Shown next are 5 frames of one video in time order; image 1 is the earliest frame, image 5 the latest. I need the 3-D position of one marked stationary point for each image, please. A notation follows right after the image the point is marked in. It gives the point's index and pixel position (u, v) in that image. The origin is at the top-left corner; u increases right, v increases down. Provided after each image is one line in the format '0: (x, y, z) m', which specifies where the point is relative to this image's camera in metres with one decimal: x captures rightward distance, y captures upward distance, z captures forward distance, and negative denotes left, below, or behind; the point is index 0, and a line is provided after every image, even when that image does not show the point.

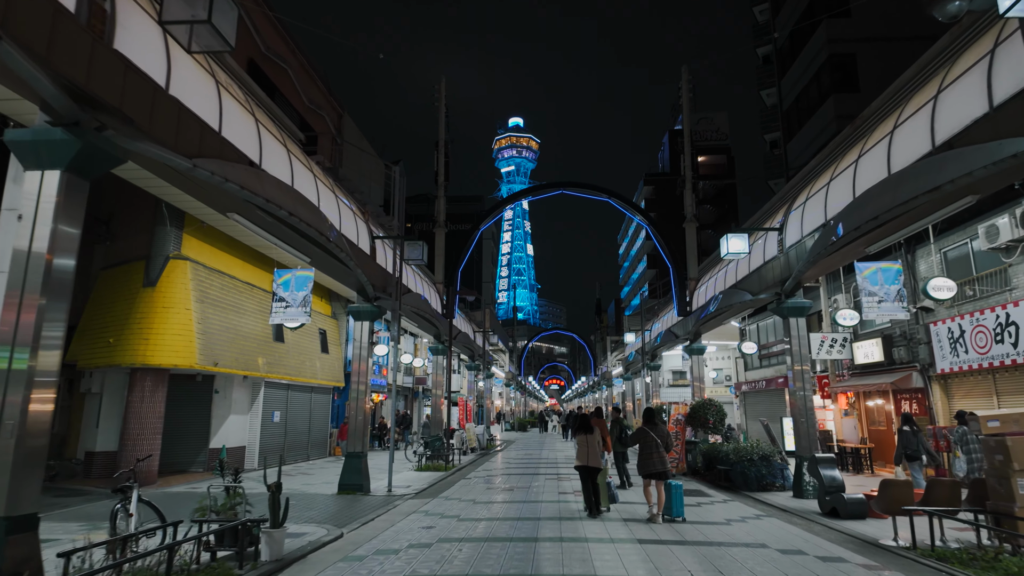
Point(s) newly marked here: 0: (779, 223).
0: (+6.0, +1.5, +13.0) m
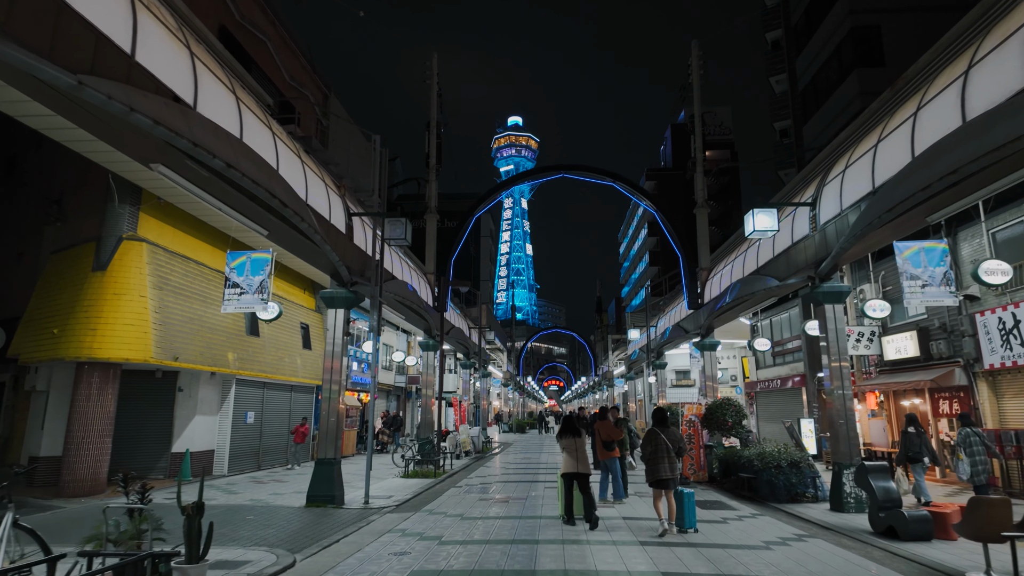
0: (+5.9, +1.8, +11.4) m
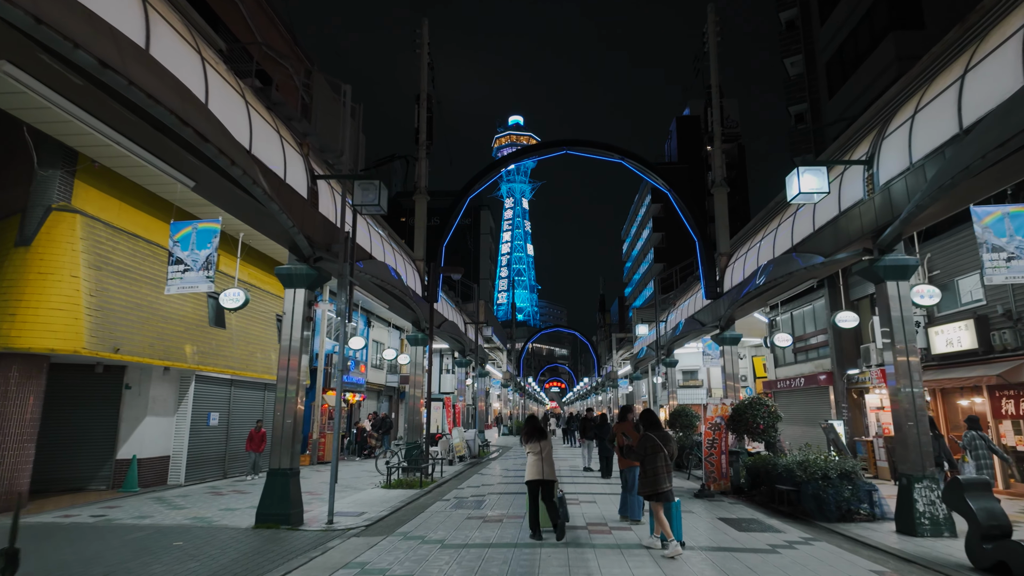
0: (+5.8, +2.2, +9.5) m
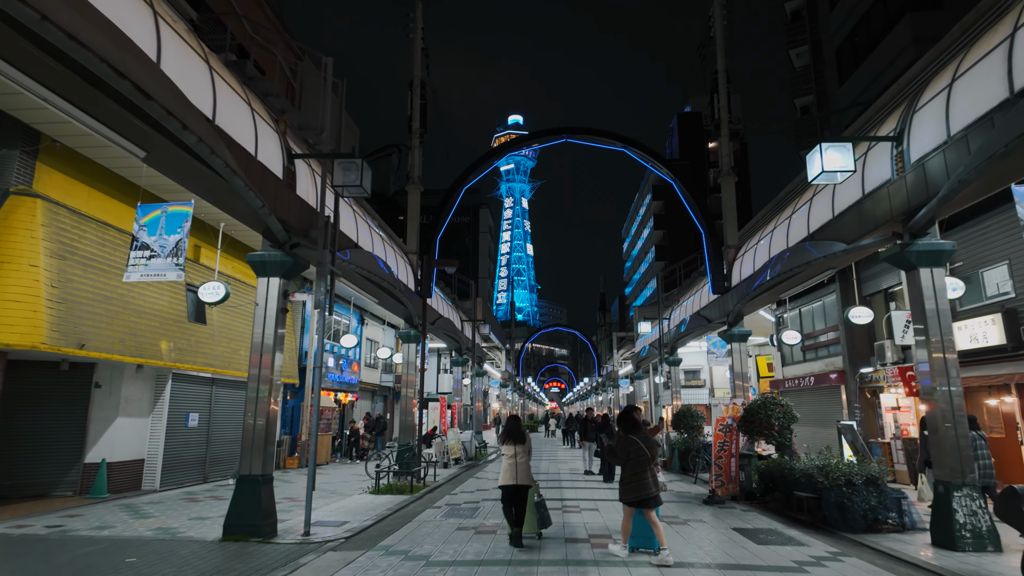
0: (+5.7, +2.4, +8.7) m
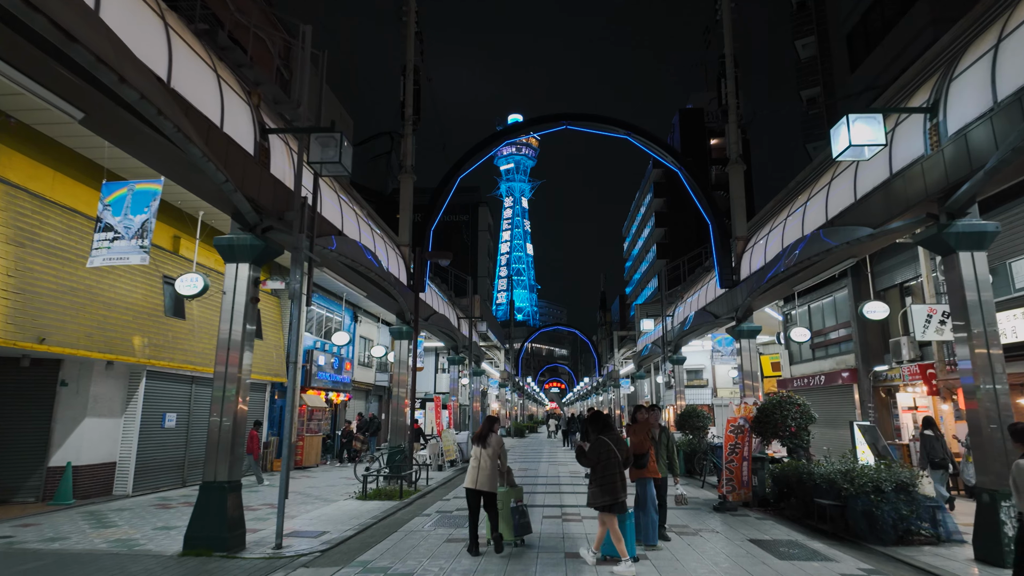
0: (+5.6, +2.5, +7.9) m
